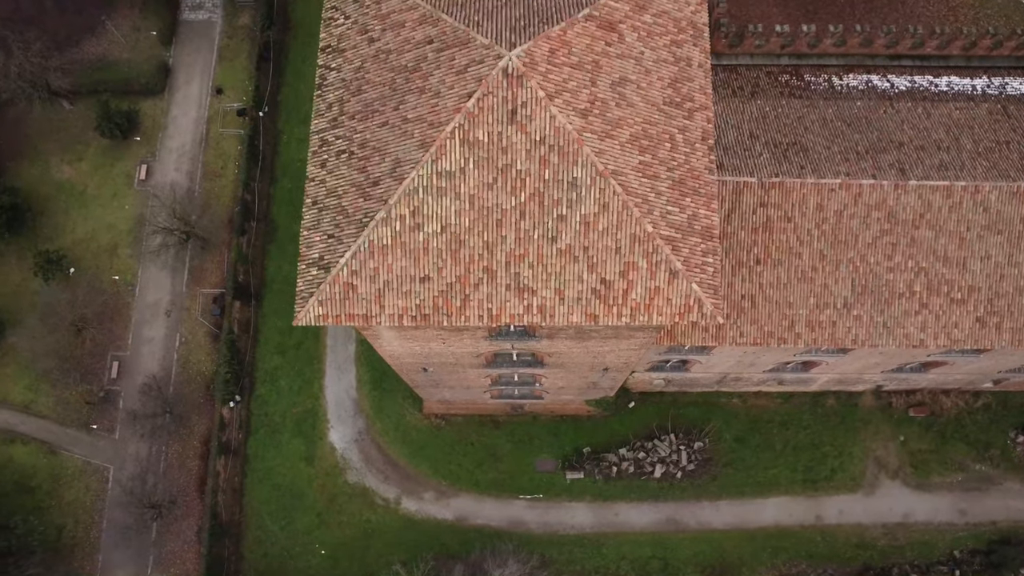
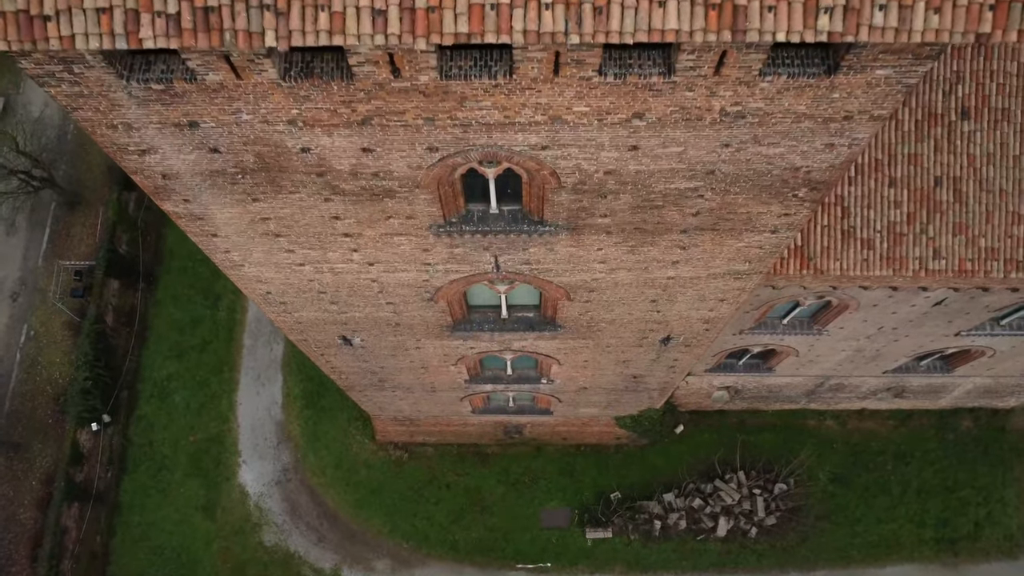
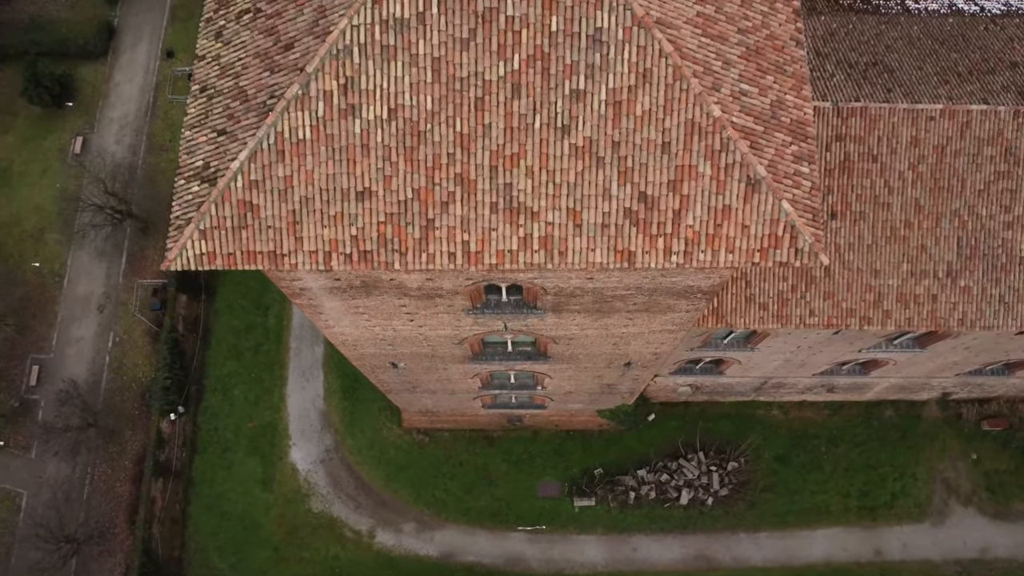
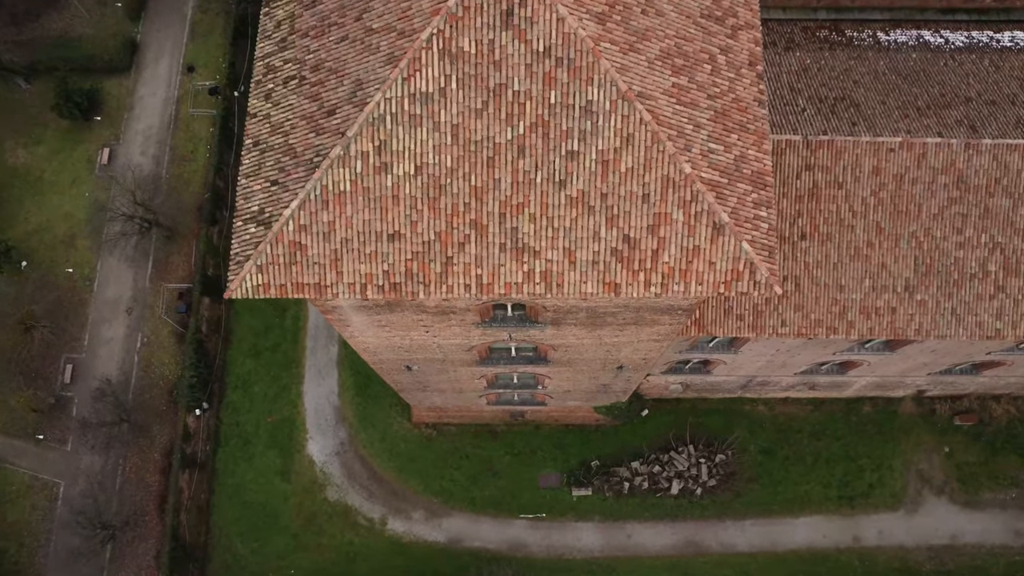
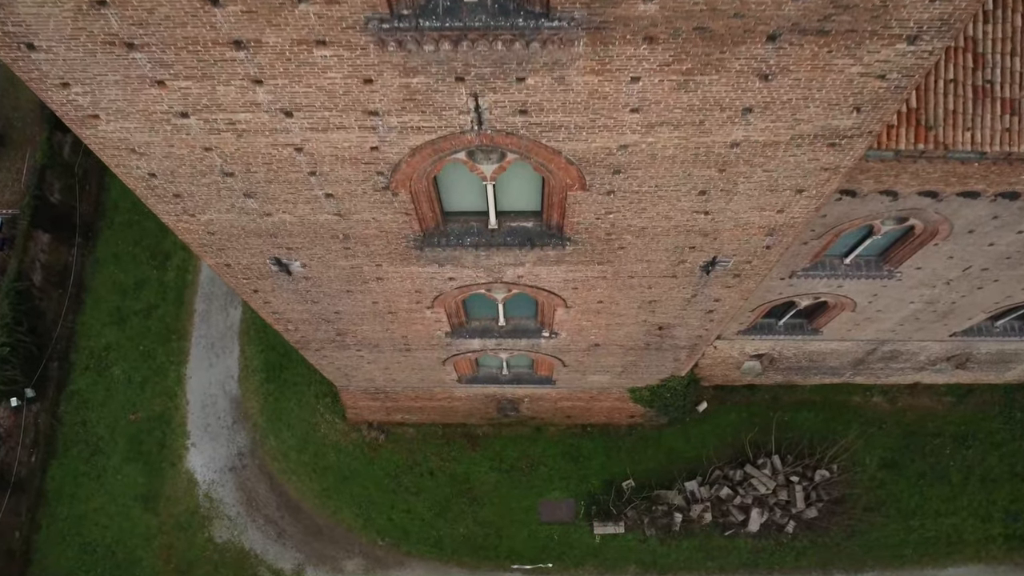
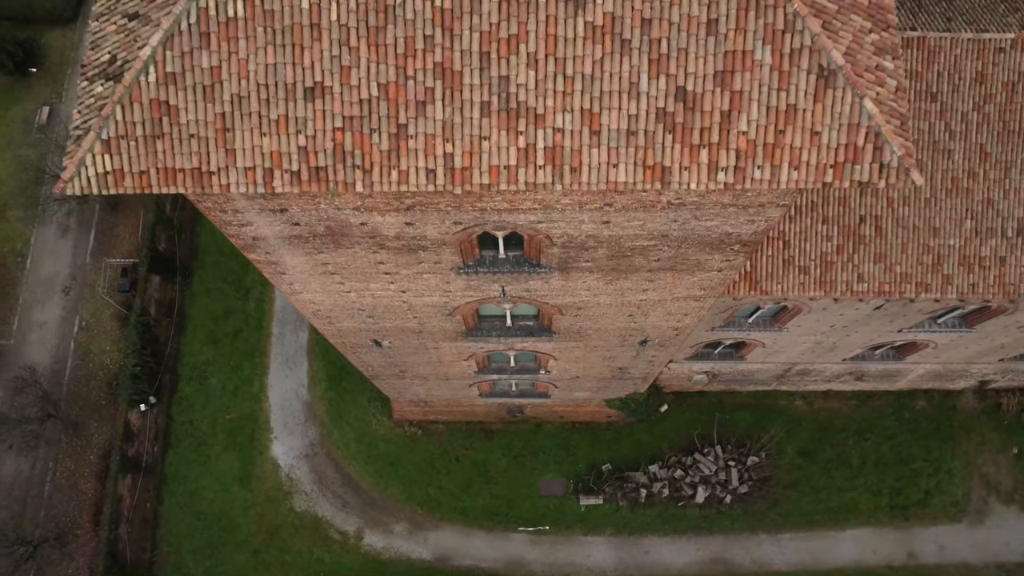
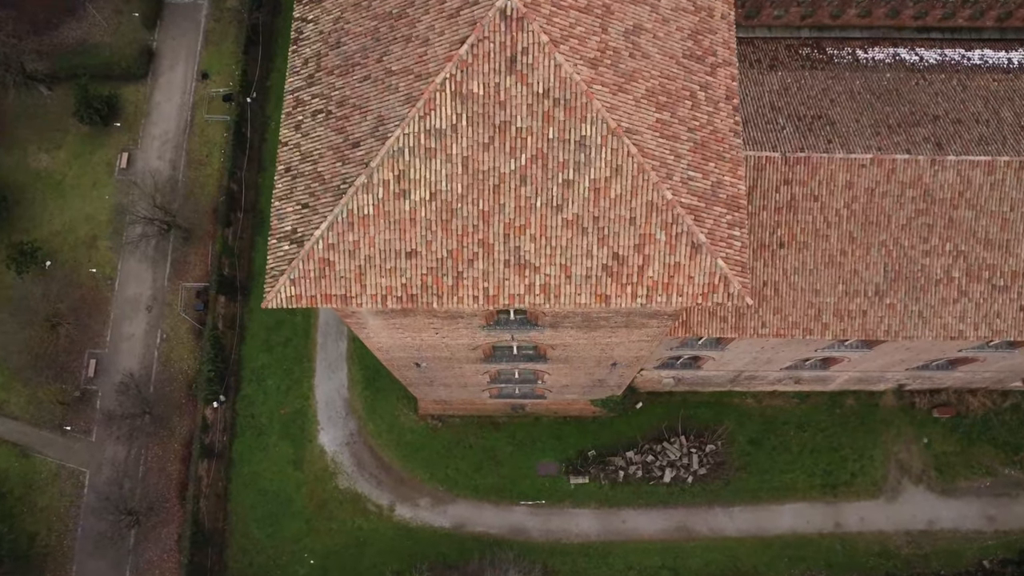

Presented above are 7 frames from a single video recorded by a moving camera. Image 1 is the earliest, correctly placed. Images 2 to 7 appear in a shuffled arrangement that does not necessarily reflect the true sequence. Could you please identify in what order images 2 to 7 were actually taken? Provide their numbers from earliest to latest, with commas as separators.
7, 4, 3, 6, 2, 5
